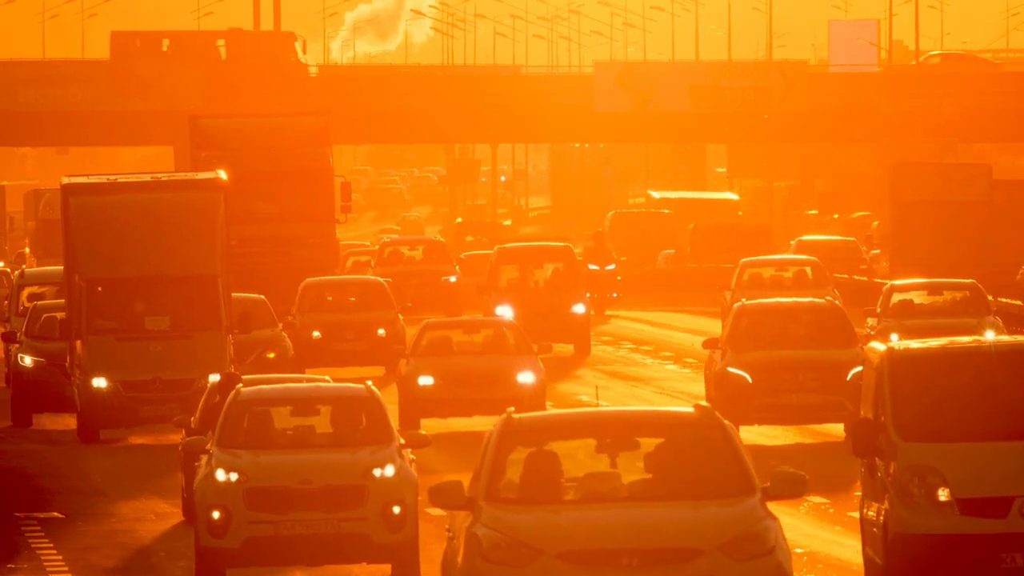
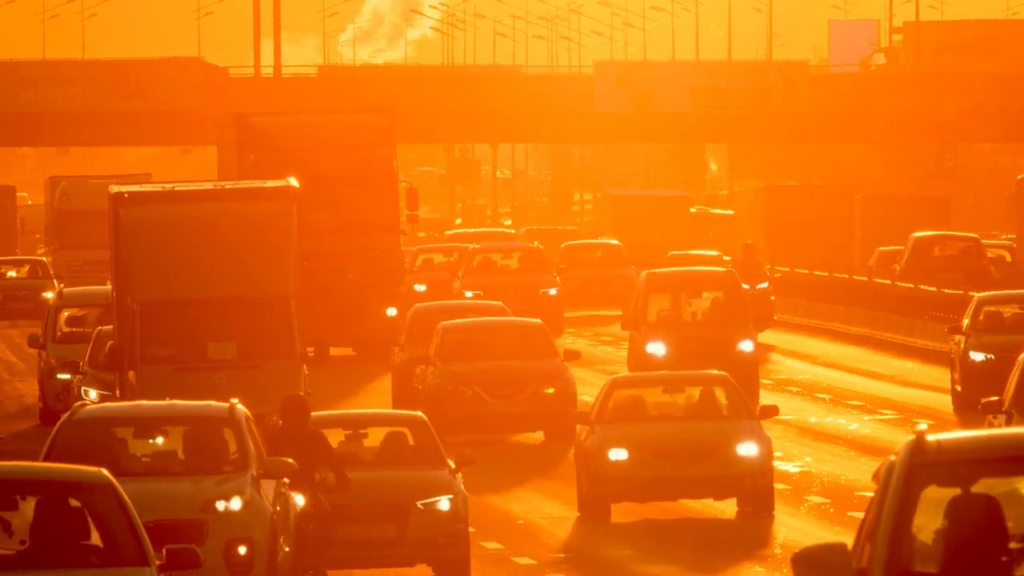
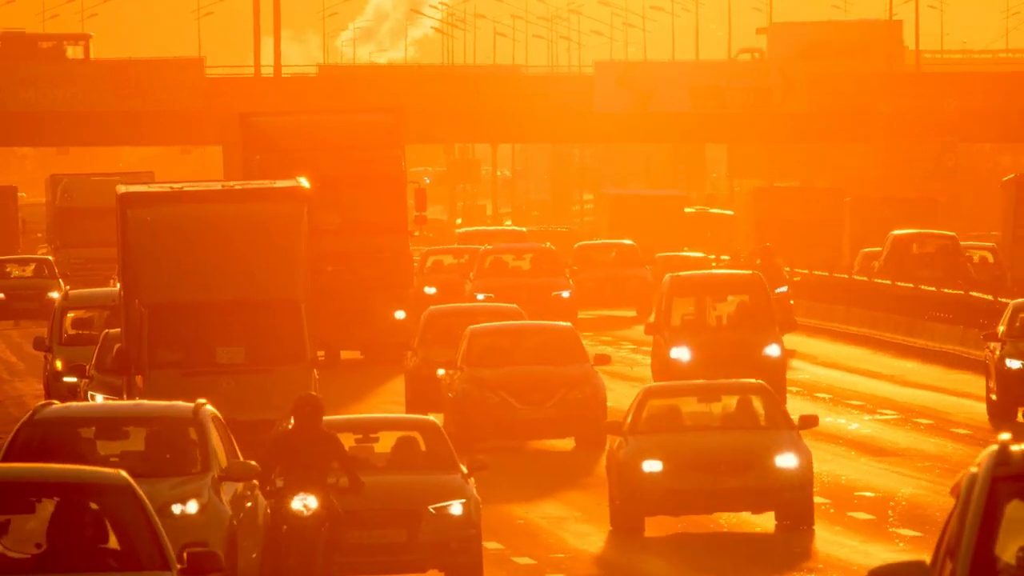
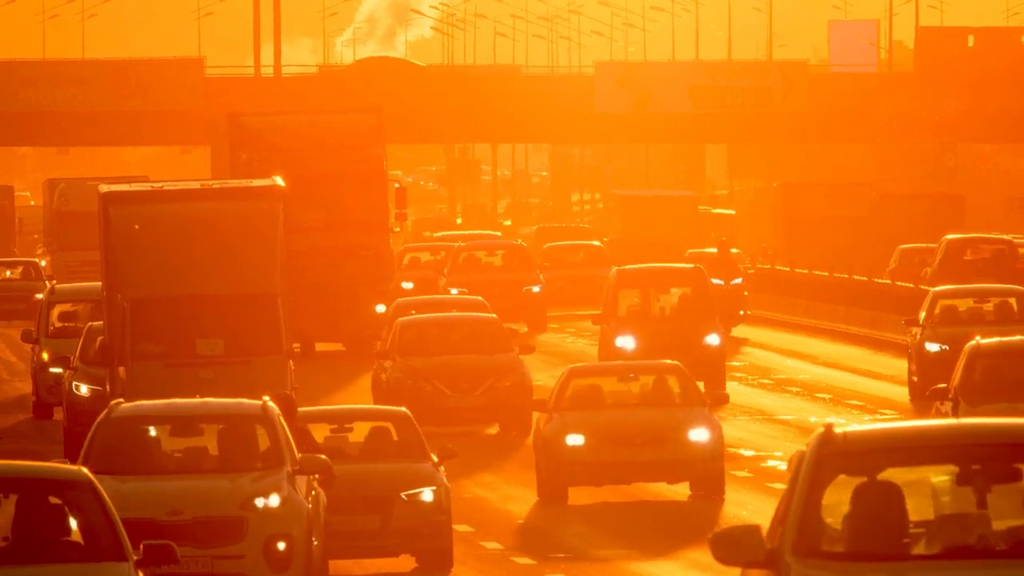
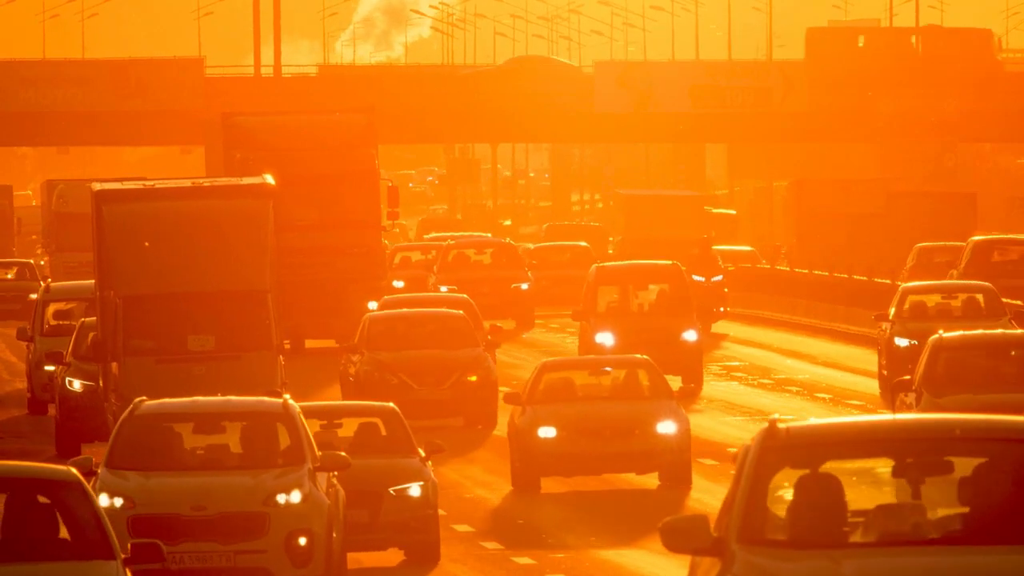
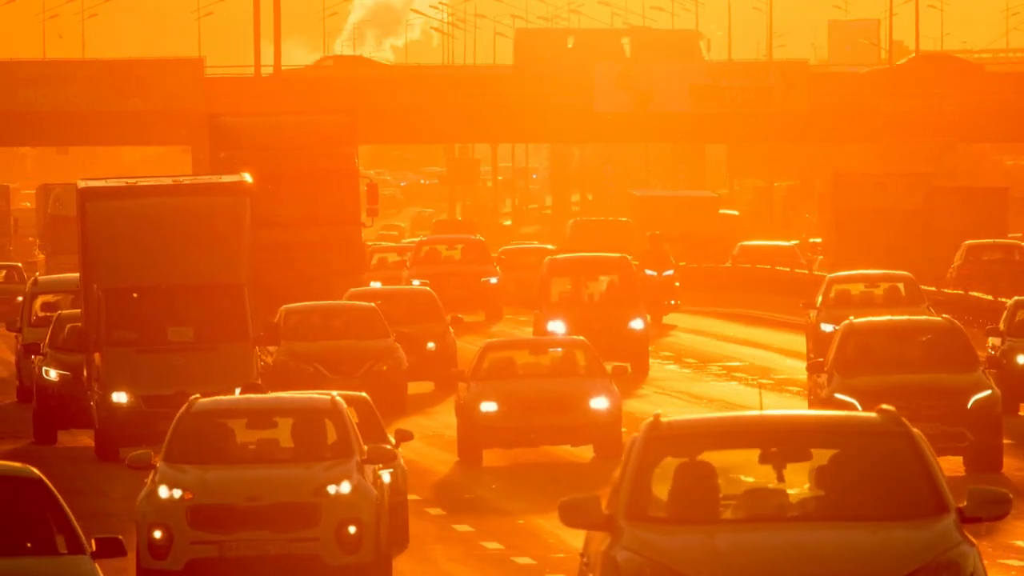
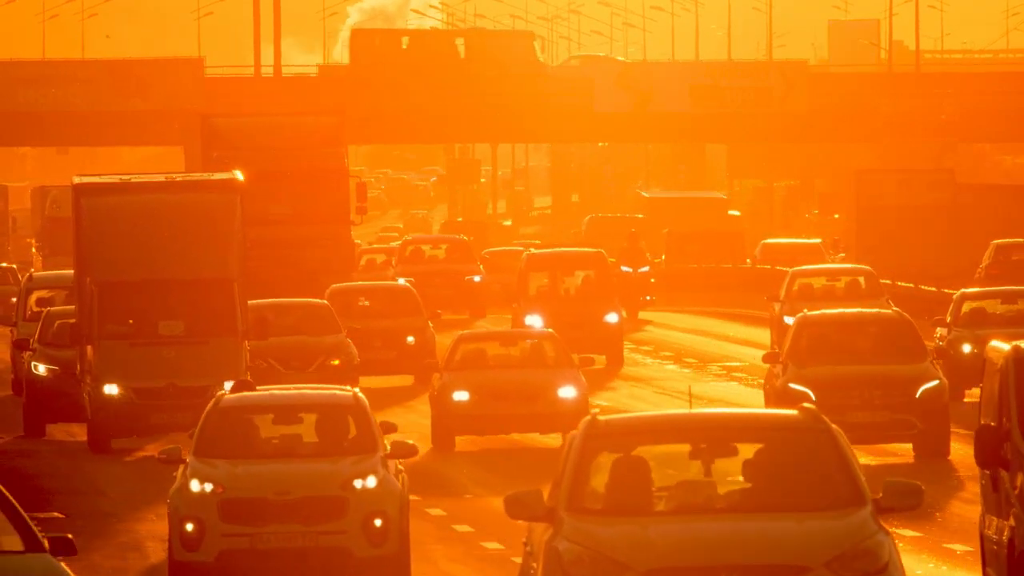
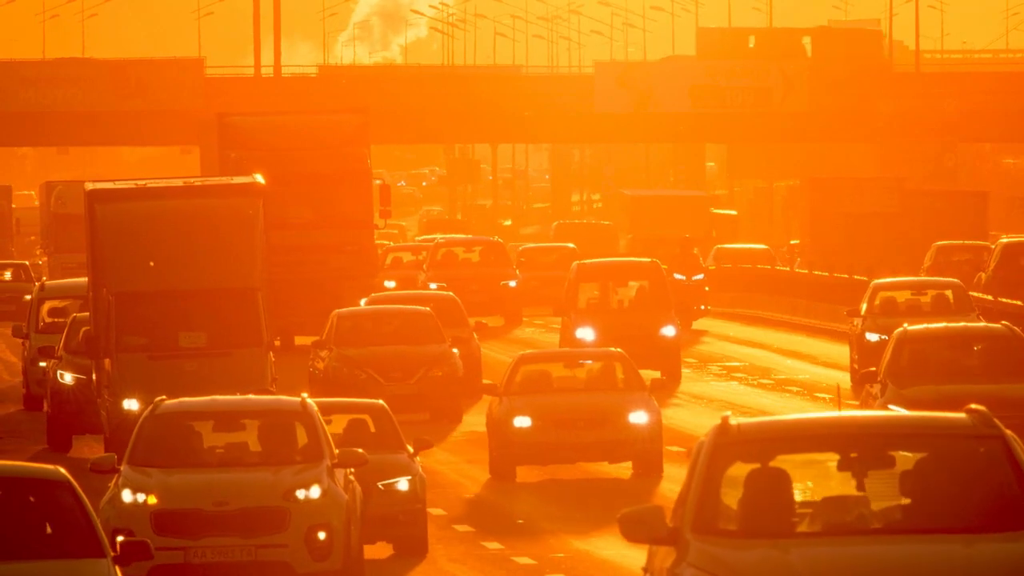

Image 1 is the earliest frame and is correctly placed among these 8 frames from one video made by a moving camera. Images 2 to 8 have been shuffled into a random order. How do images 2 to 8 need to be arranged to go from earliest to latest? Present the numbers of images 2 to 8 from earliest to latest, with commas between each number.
7, 6, 8, 5, 4, 2, 3
